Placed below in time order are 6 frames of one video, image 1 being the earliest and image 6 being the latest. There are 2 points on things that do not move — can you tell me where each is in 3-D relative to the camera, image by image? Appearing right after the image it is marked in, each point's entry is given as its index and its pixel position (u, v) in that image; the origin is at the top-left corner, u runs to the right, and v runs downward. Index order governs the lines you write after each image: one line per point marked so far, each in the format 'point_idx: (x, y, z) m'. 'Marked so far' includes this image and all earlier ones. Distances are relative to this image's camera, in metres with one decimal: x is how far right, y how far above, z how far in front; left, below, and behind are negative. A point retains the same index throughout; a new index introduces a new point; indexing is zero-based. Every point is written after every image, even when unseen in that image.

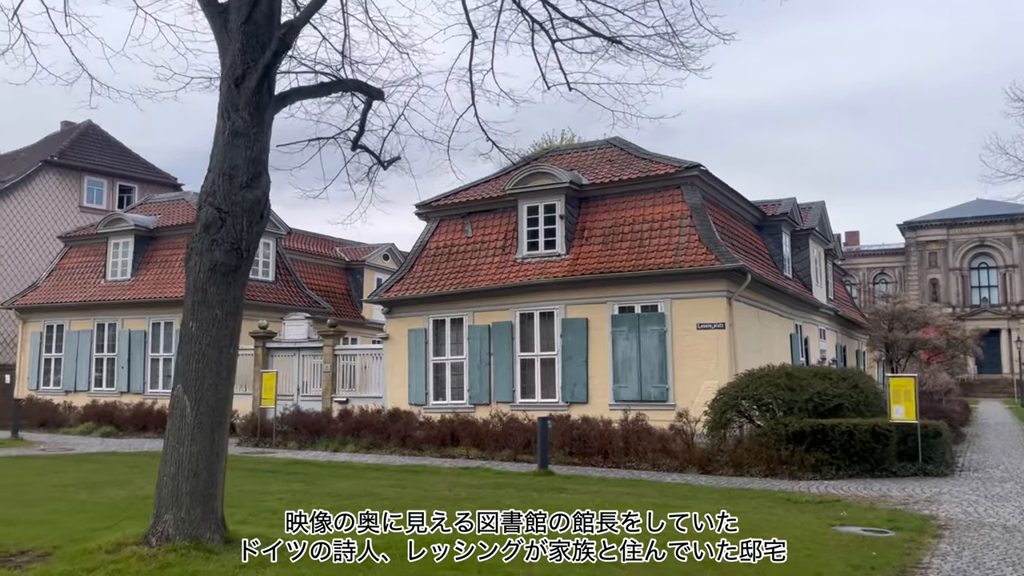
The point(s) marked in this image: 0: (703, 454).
0: (+3.1, -2.7, +14.5) m
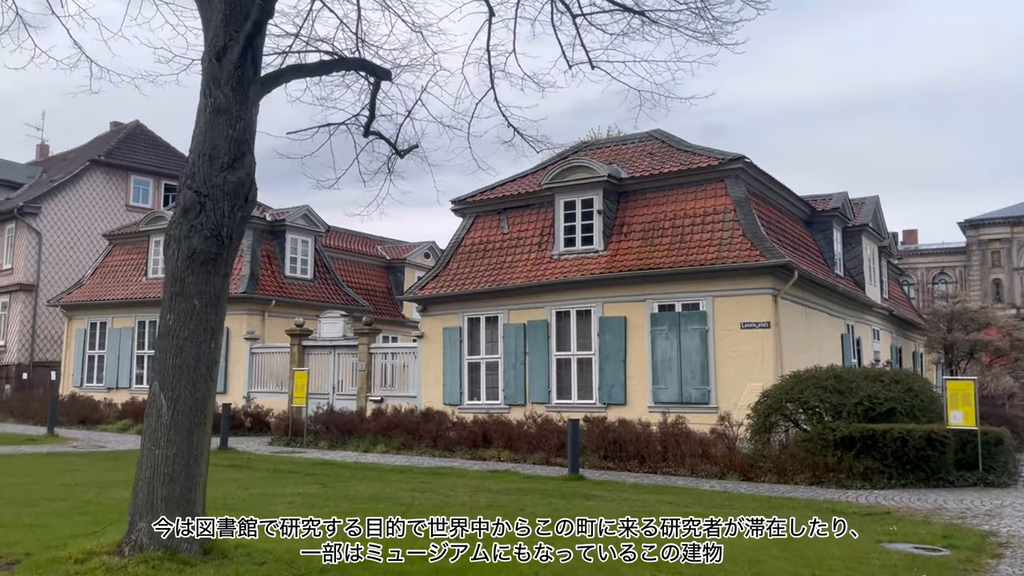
0: (+3.6, -2.7, +13.8) m
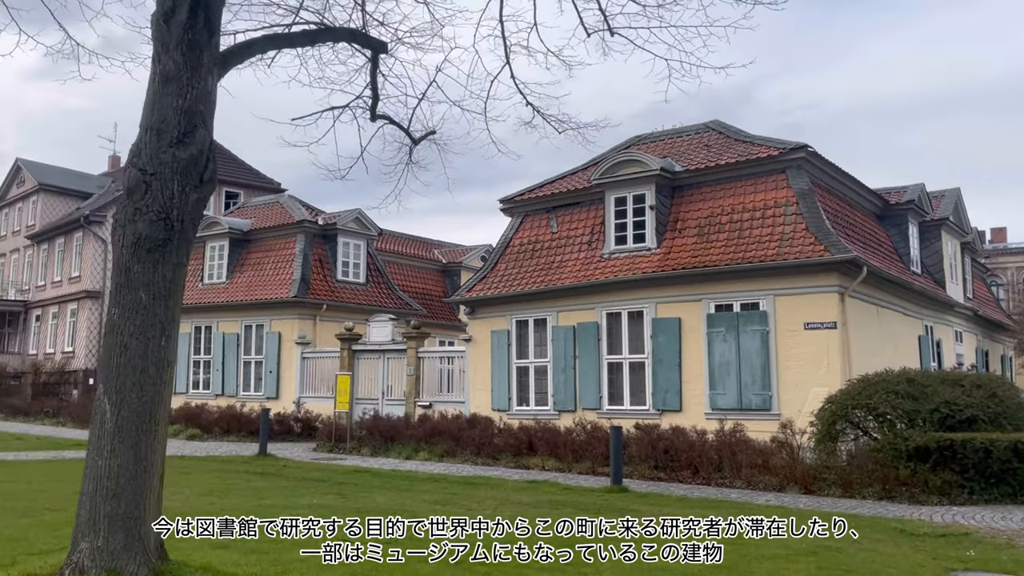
0: (+4.2, -2.6, +12.7) m
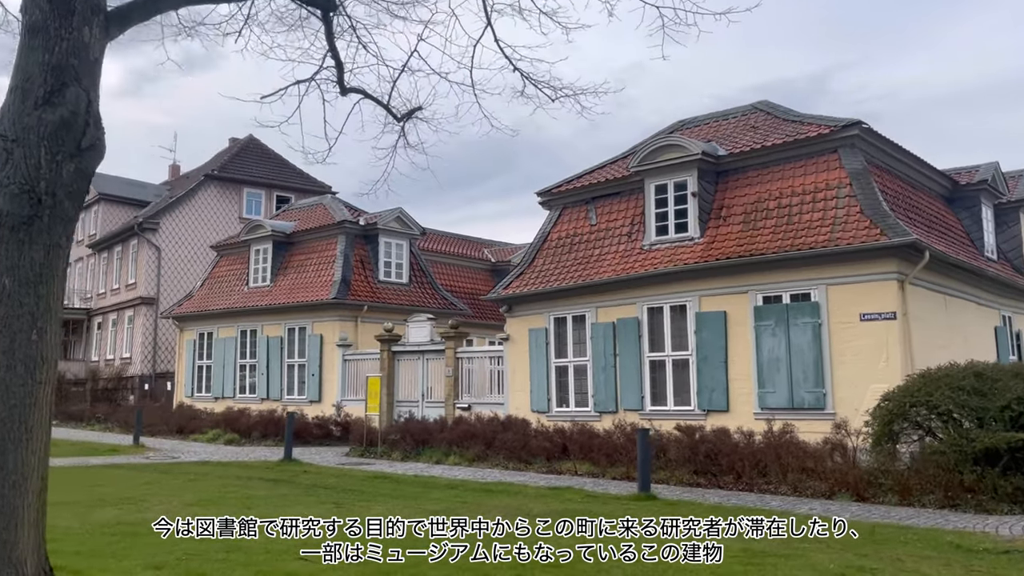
0: (+4.5, -2.4, +11.5) m
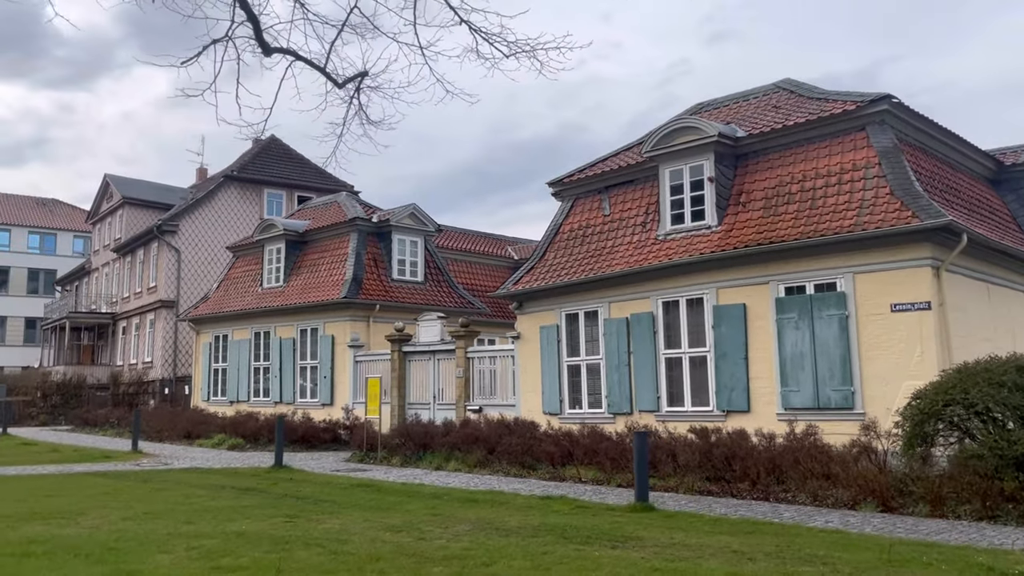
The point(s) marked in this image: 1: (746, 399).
0: (+4.4, -2.3, +10.3) m
1: (+3.8, -1.8, +14.4) m
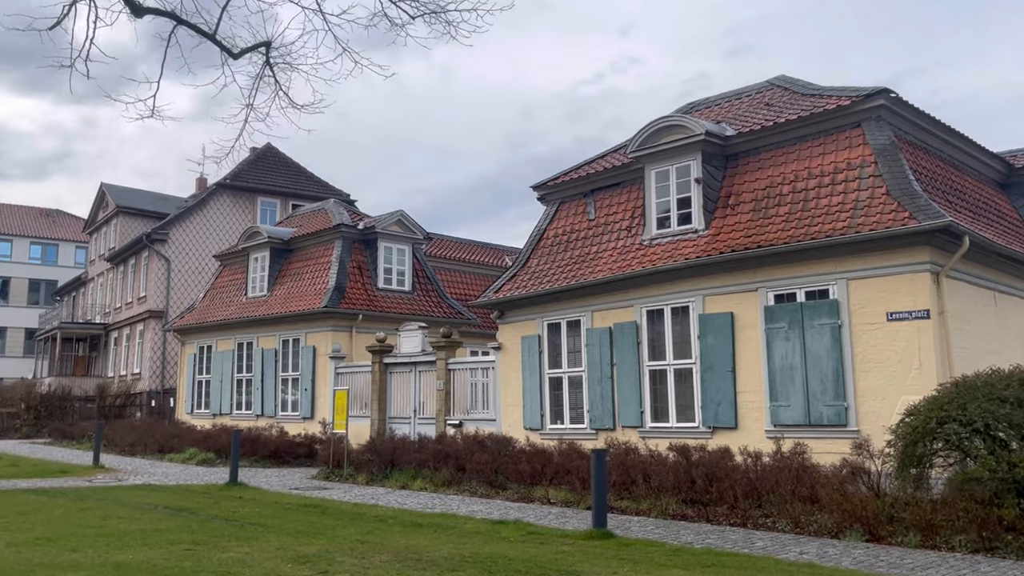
0: (+3.8, -2.3, +9.3) m
1: (+3.4, -1.9, +13.5) m
